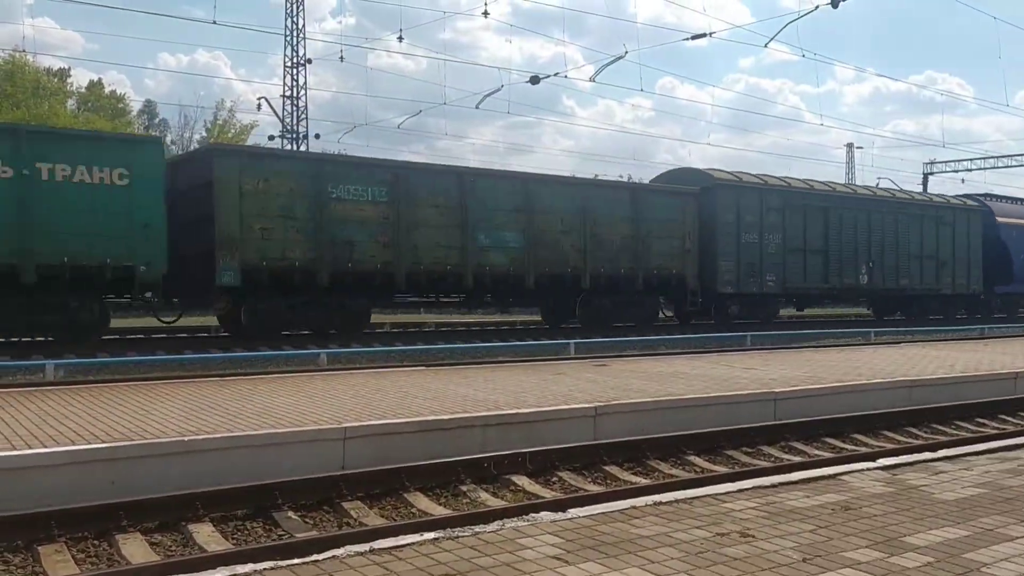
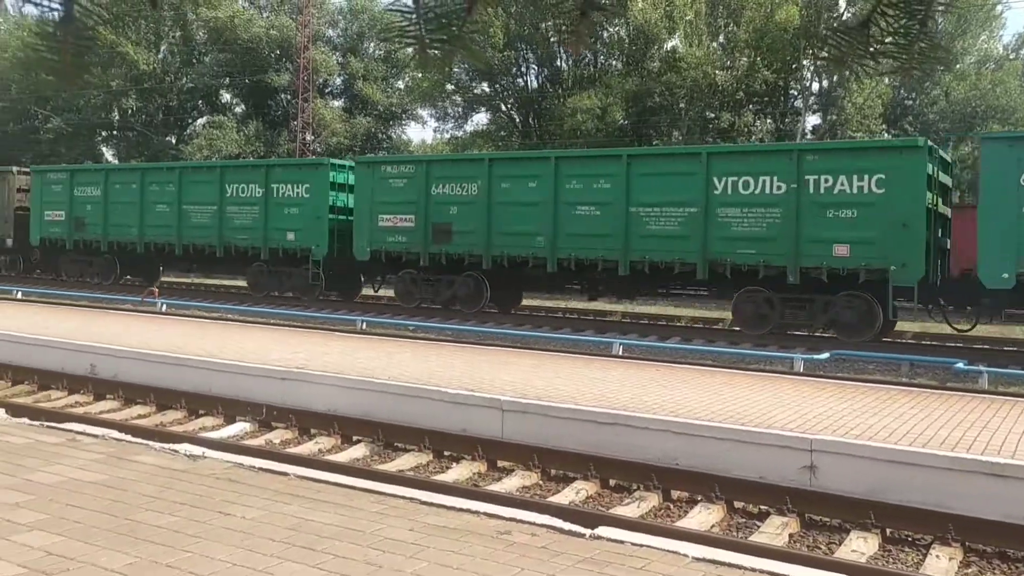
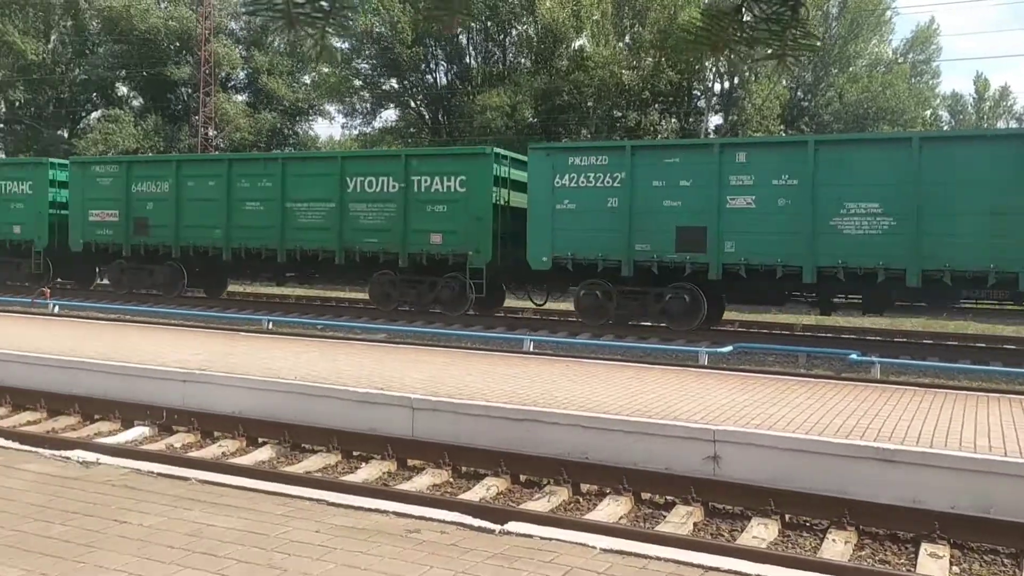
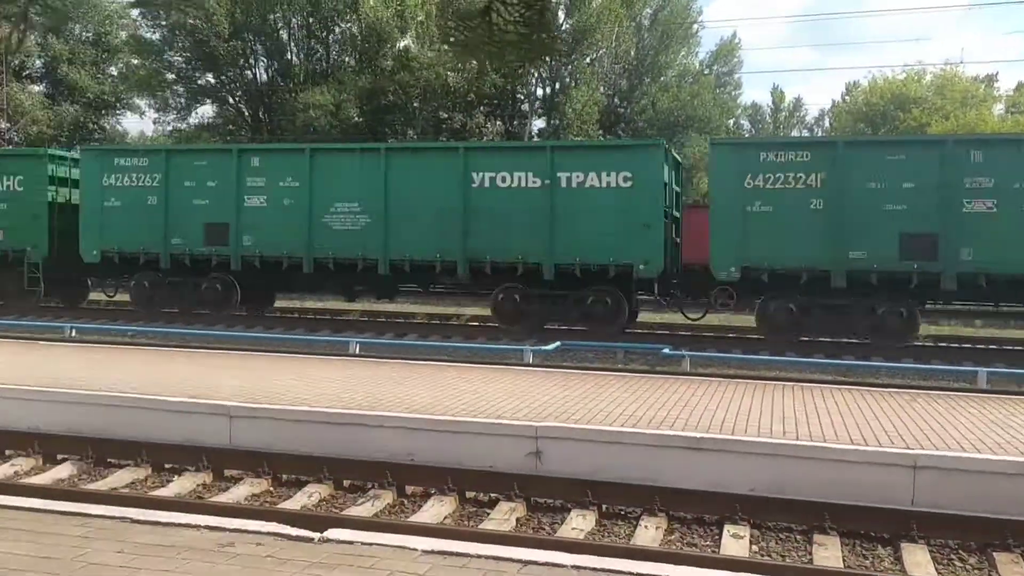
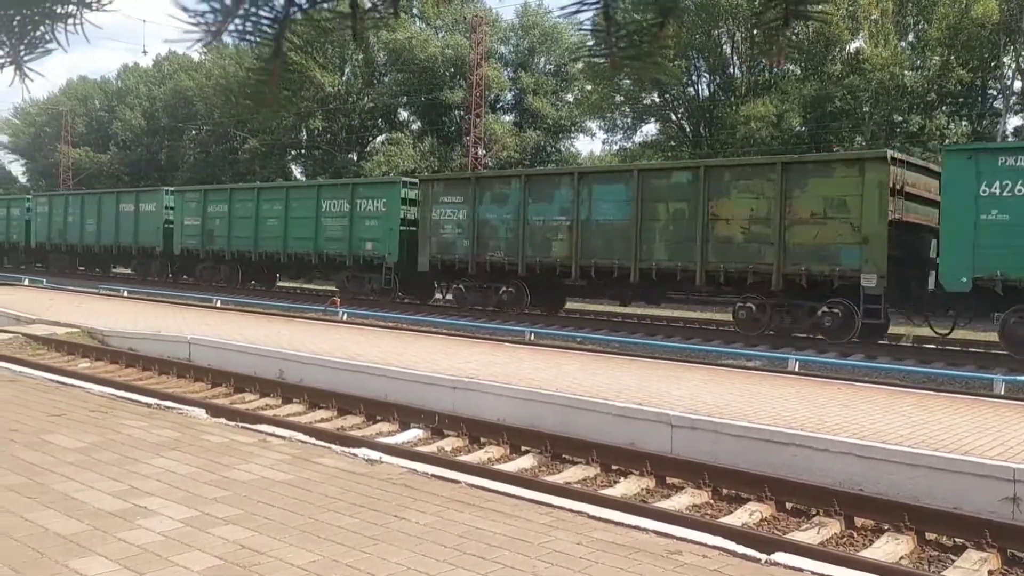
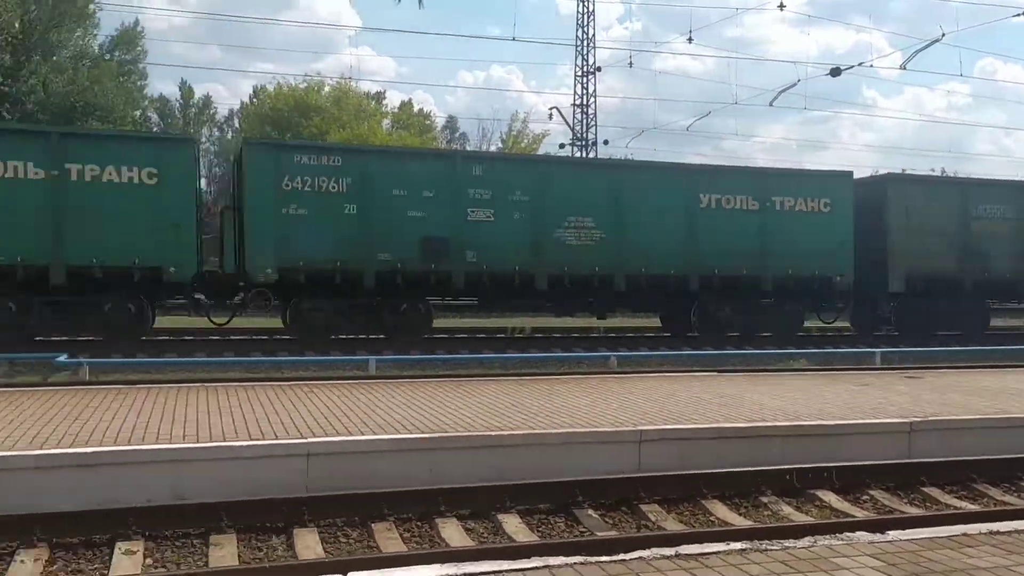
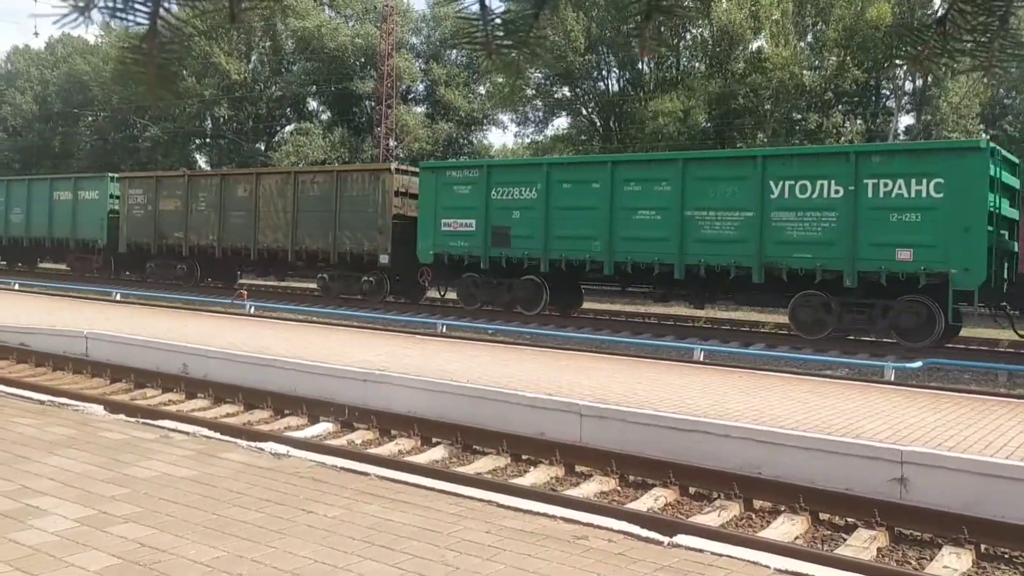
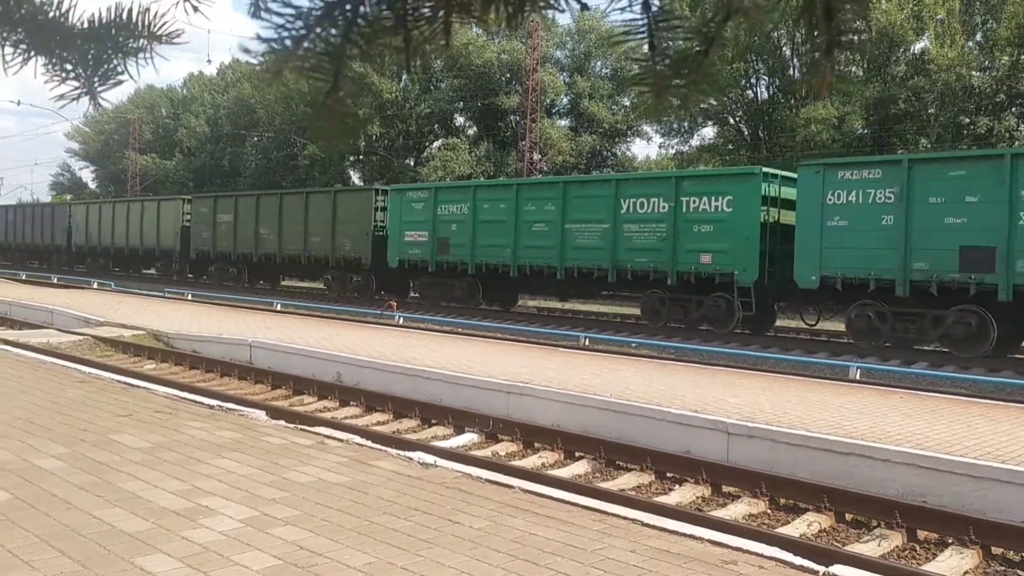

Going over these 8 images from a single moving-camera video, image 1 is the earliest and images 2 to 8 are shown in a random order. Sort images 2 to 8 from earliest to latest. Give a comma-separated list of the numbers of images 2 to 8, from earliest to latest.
6, 4, 3, 2, 7, 5, 8
